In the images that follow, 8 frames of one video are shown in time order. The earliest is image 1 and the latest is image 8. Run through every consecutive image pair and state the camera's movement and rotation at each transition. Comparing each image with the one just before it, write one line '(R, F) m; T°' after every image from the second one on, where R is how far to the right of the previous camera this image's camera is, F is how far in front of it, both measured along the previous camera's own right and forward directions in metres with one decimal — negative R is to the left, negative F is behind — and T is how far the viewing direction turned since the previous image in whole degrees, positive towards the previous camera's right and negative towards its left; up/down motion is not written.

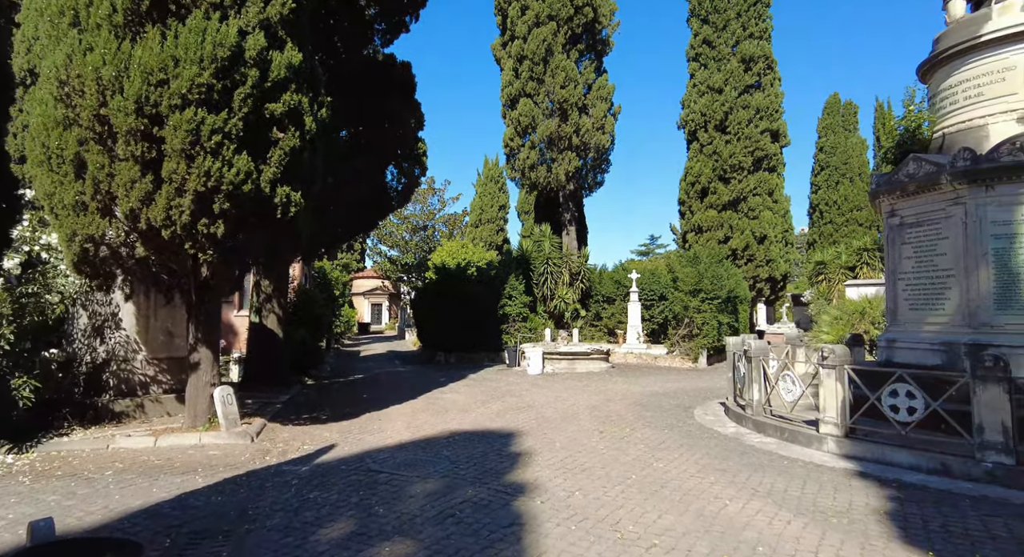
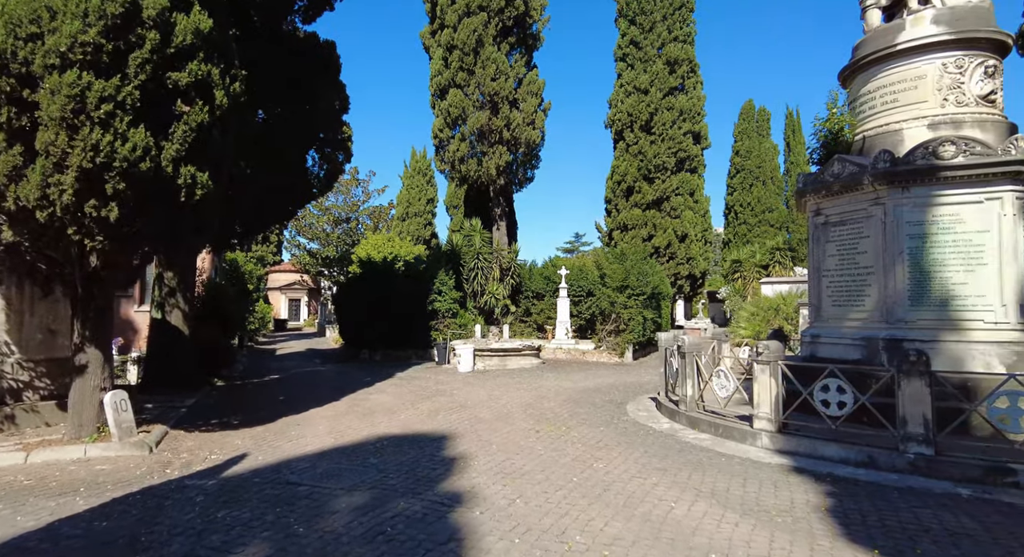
(-0.1, +0.4) m; +7°
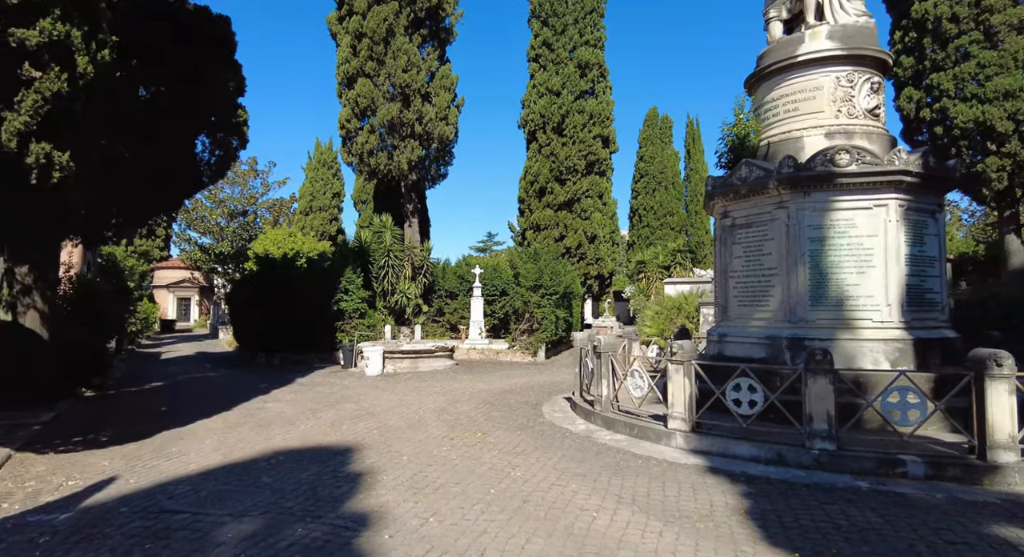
(0.0, +0.4) m; +9°
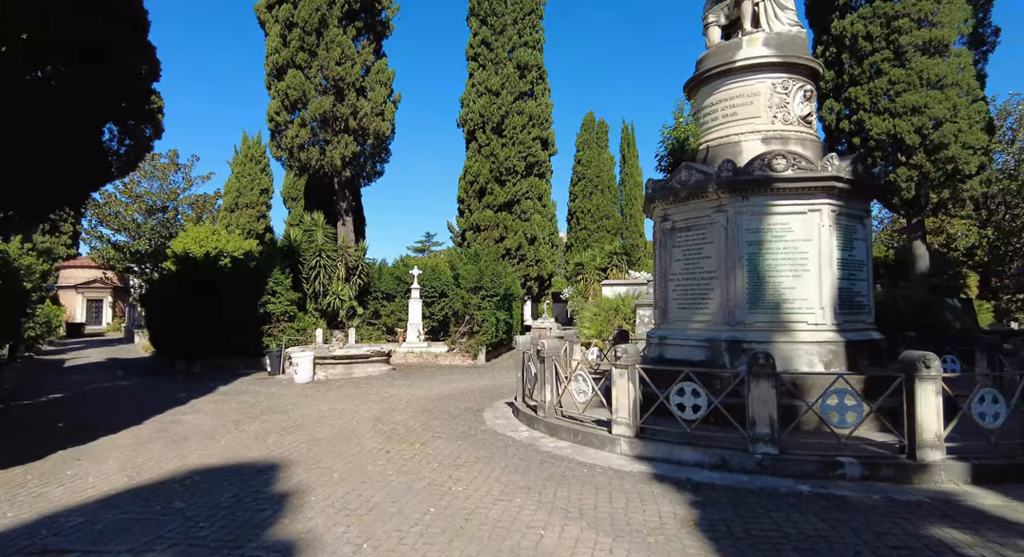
(0.0, +0.3) m; +6°
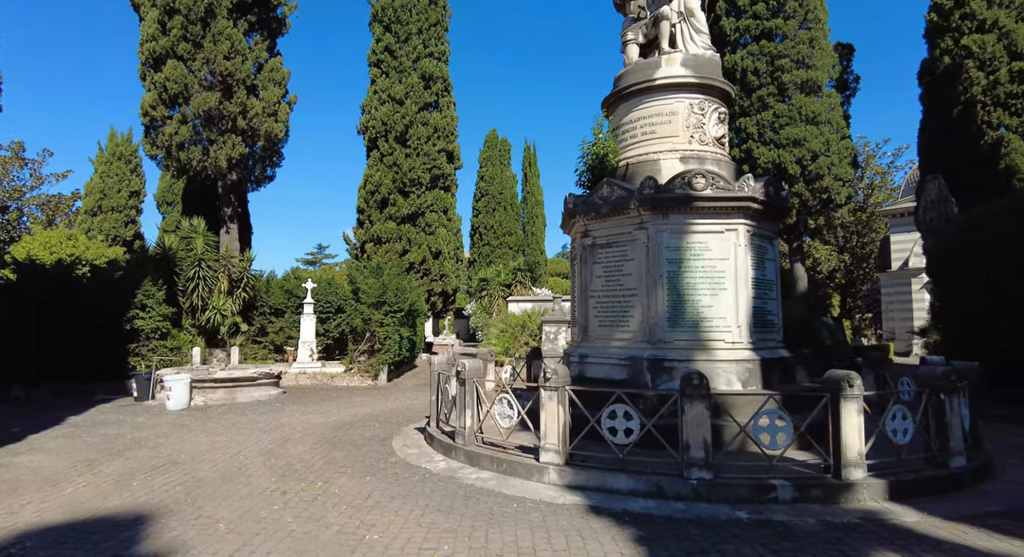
(-0.3, +0.6) m; +10°
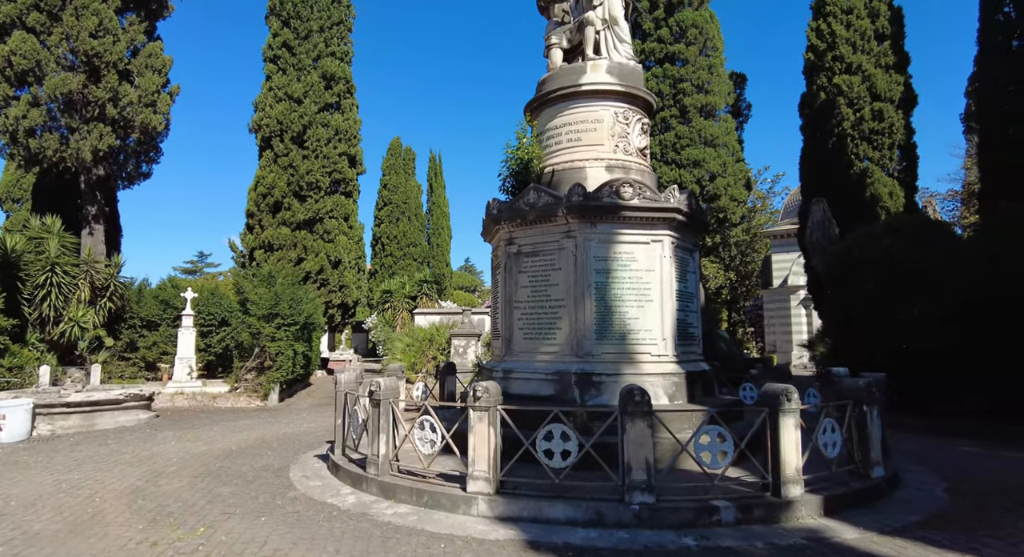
(-0.3, +0.7) m; +10°
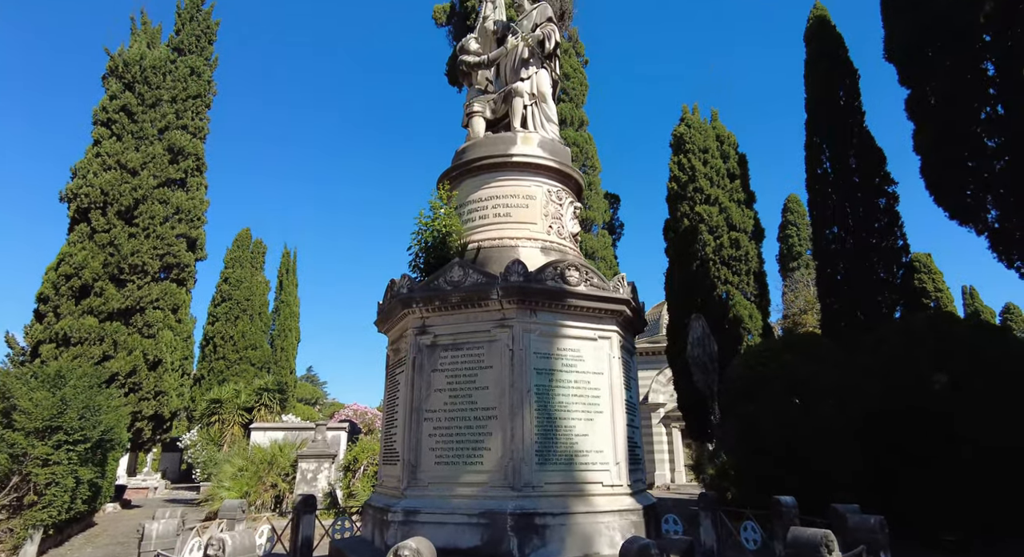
(-0.7, +2.0) m; +14°
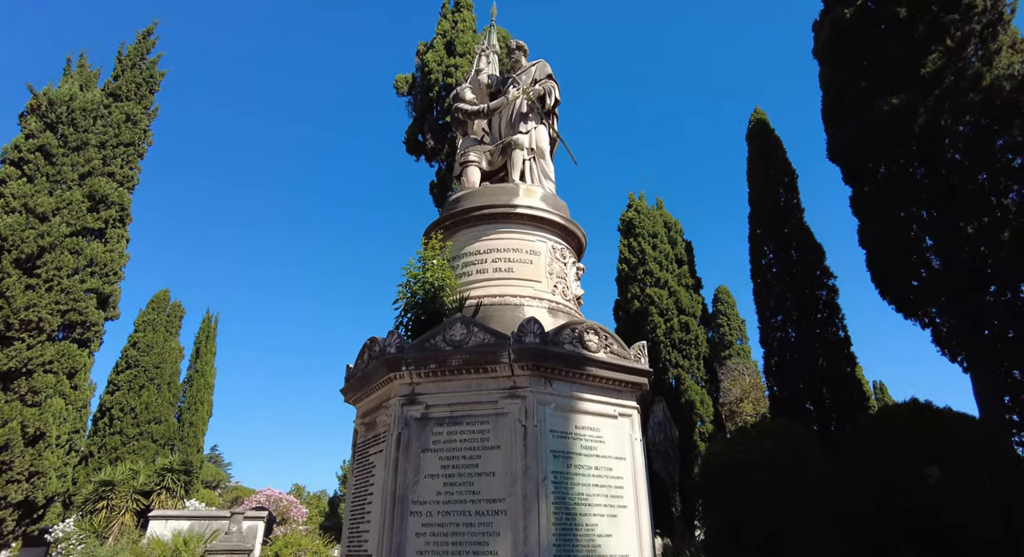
(-0.8, +1.1) m; +7°
